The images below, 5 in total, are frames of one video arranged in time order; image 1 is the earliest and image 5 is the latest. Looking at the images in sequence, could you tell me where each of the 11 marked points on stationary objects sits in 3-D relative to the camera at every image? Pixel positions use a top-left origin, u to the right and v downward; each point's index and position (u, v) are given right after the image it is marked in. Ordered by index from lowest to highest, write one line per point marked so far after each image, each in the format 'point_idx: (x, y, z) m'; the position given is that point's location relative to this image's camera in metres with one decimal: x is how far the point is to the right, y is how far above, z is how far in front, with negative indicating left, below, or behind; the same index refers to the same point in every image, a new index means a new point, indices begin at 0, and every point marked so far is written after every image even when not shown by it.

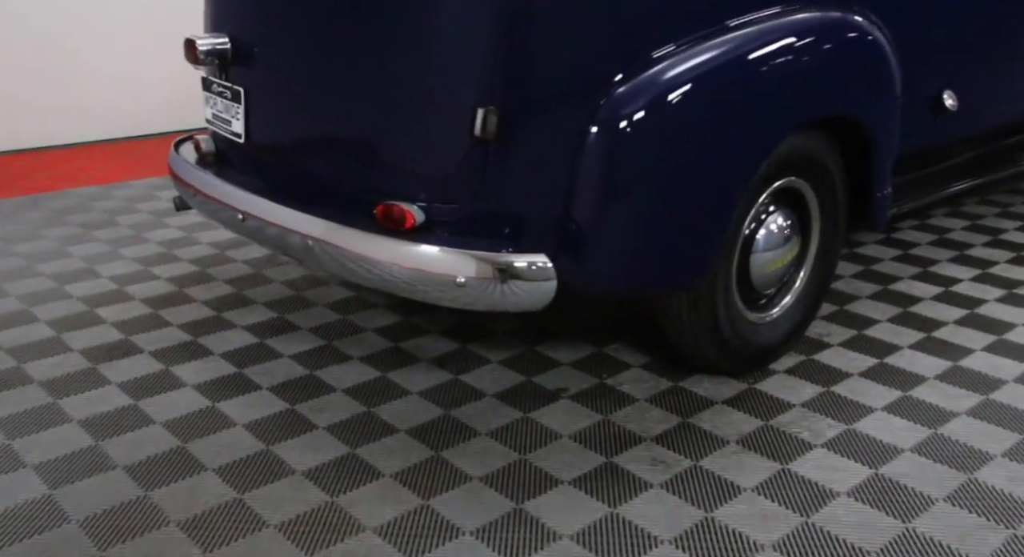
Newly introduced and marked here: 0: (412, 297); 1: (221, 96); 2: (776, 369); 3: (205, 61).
0: (-0.2, 0.0, +2.2) m
1: (-0.7, +0.5, +2.7) m
2: (+0.7, -0.2, +2.7) m
3: (-0.7, +0.5, +2.6) m
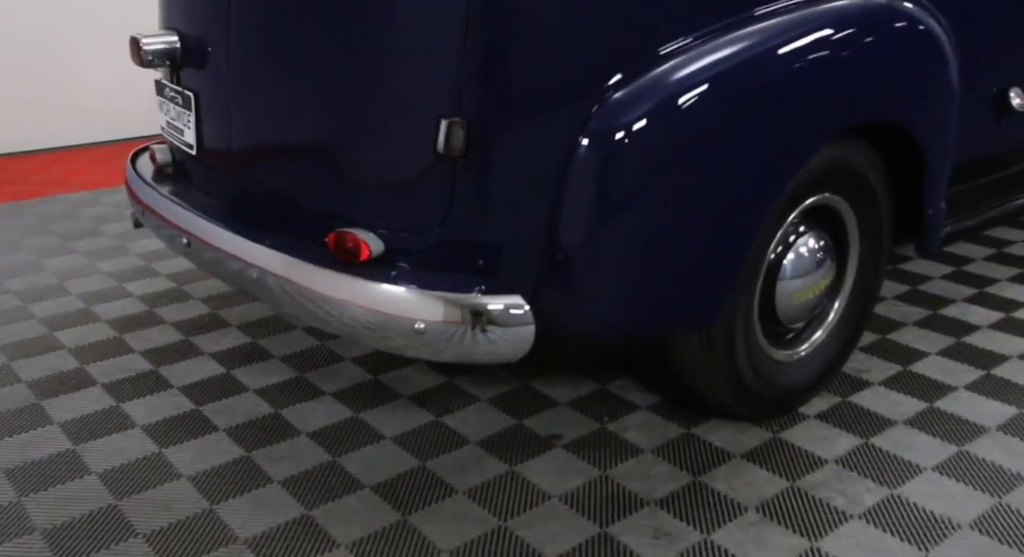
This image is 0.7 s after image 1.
0: (-0.2, -0.1, +1.9) m
1: (-0.7, +0.4, +2.4) m
2: (+0.6, -0.3, +2.3) m
3: (-0.8, +0.5, +2.3) m
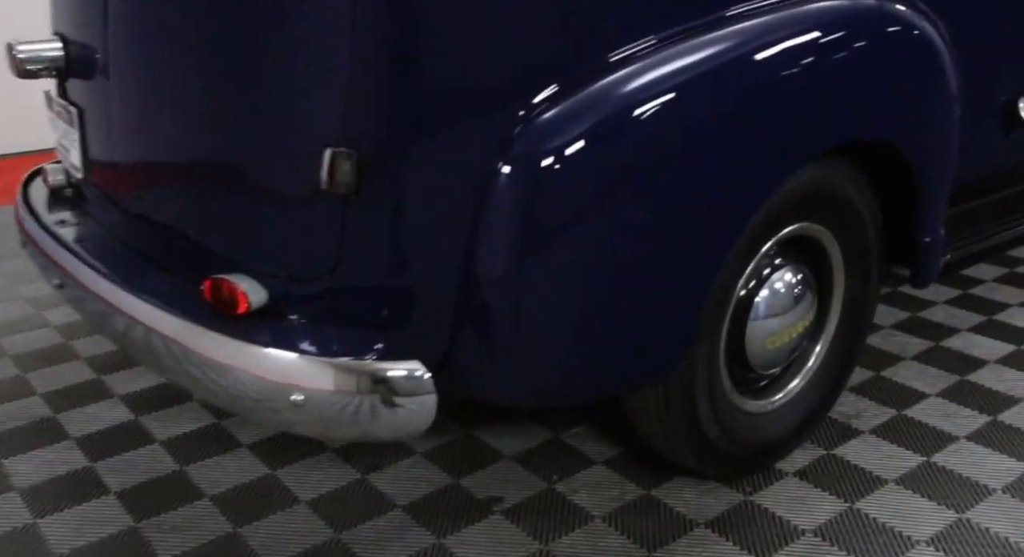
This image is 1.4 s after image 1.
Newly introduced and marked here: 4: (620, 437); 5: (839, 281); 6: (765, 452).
0: (-0.4, -0.2, +1.6) m
1: (-0.9, +0.3, +2.1) m
2: (+0.5, -0.4, +2.0) m
3: (-0.9, +0.4, +2.0) m
4: (+0.2, -0.3, +2.2) m
5: (+0.6, 0.0, +2.0) m
6: (+0.5, -0.3, +2.0) m
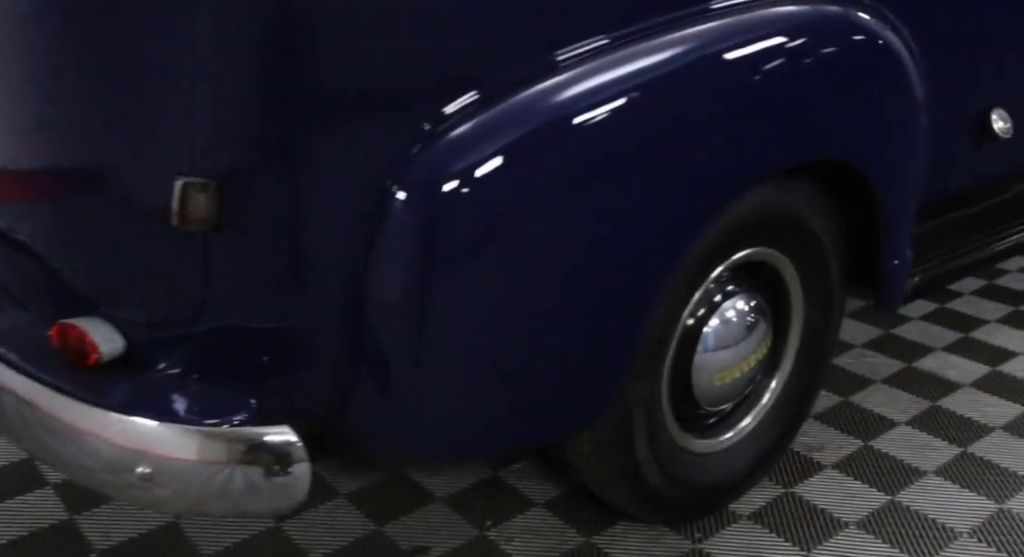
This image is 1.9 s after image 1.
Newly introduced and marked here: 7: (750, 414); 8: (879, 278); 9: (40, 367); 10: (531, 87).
0: (-0.5, -0.2, +1.4) m
1: (-1.0, +0.3, +1.9) m
2: (+0.4, -0.4, +1.9) m
3: (-1.0, +0.3, +1.8) m
4: (+0.1, -0.4, +2.0) m
5: (+0.5, 0.0, +1.8) m
6: (+0.3, -0.4, +1.8) m
7: (+0.4, -0.2, +1.8) m
8: (+0.6, 0.0, +1.9) m
9: (-0.6, -0.1, +1.4) m
10: (0.0, +0.2, +1.4) m
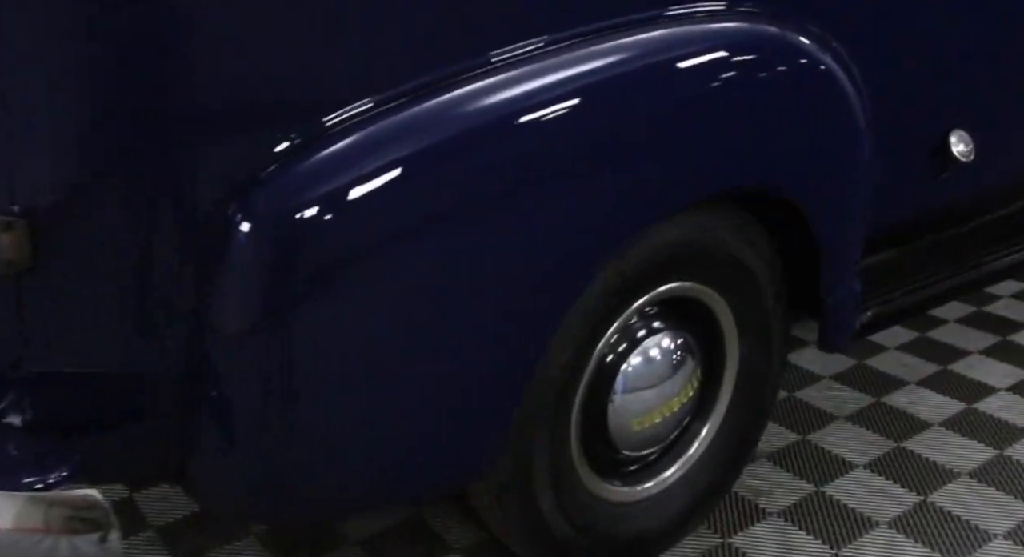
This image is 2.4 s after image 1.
0: (-0.7, -0.3, +1.3) m
1: (-1.1, +0.2, +1.8) m
2: (+0.2, -0.5, +1.7) m
3: (-1.2, +0.3, +1.7) m
4: (0.0, -0.4, +1.9) m
5: (+0.3, -0.1, +1.7) m
6: (+0.2, -0.4, +1.7) m
7: (+0.3, -0.3, +1.7) m
8: (+0.5, 0.0, +1.7) m
9: (-0.8, -0.1, +1.3) m
10: (-0.2, +0.2, +1.3) m
